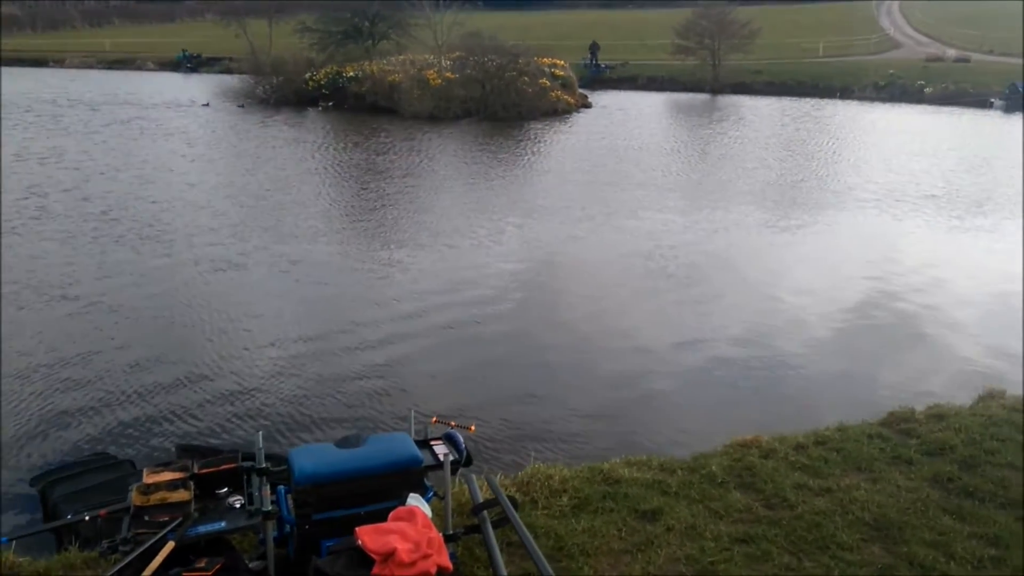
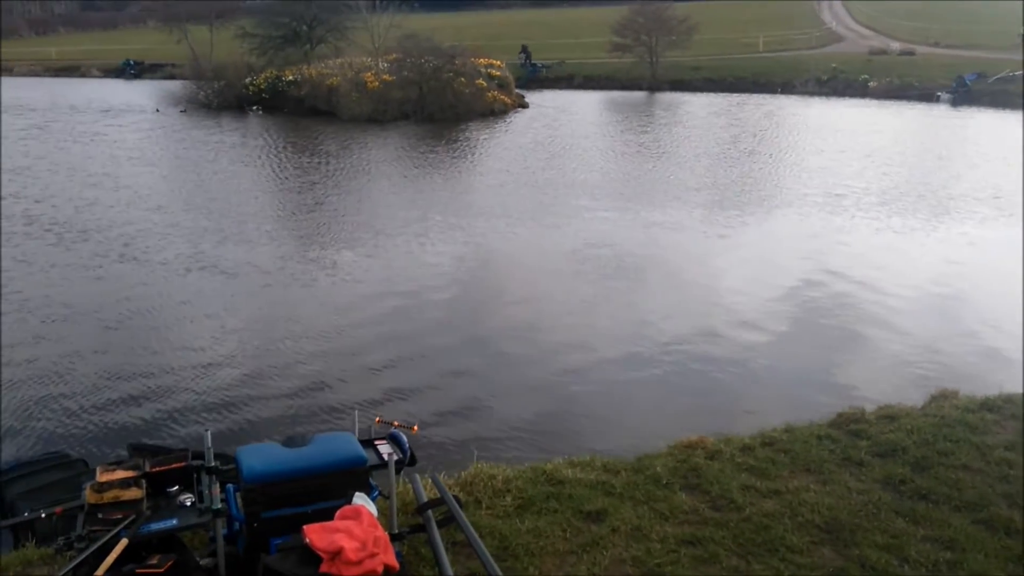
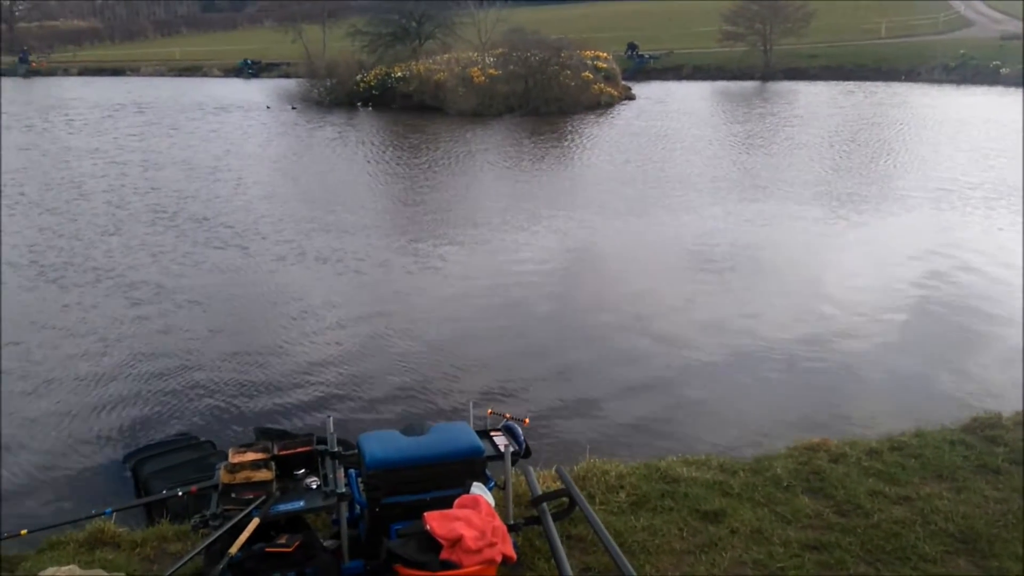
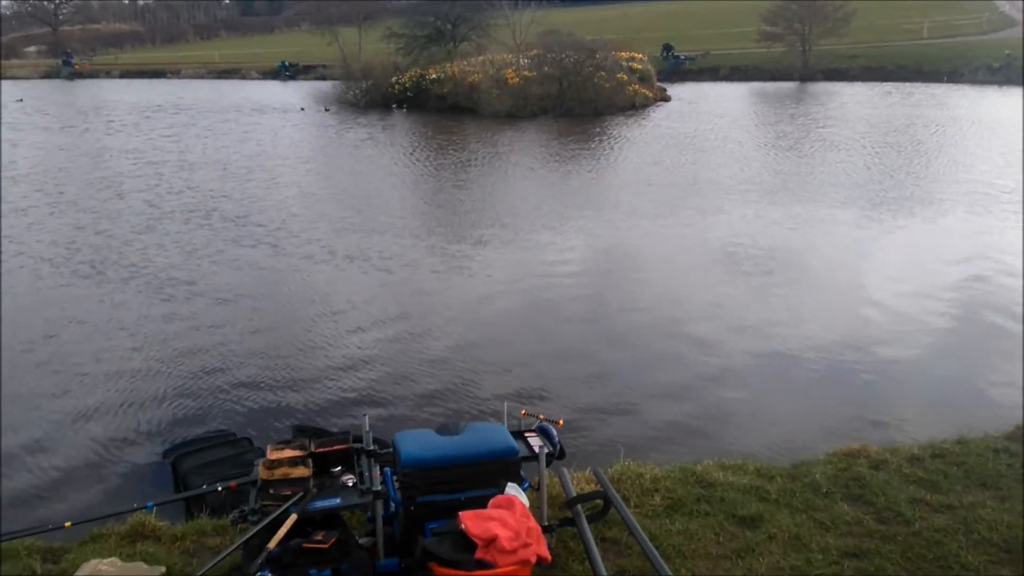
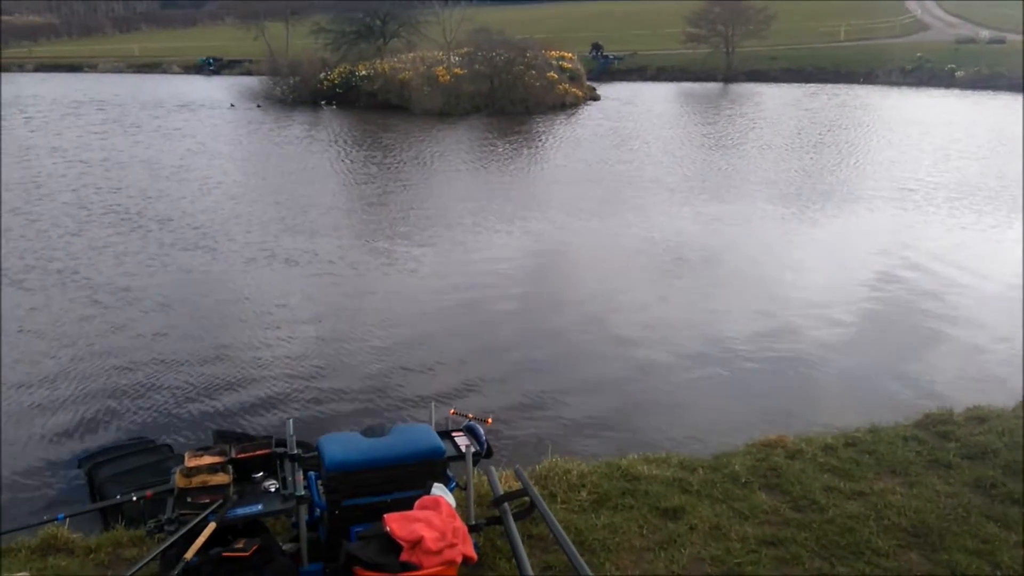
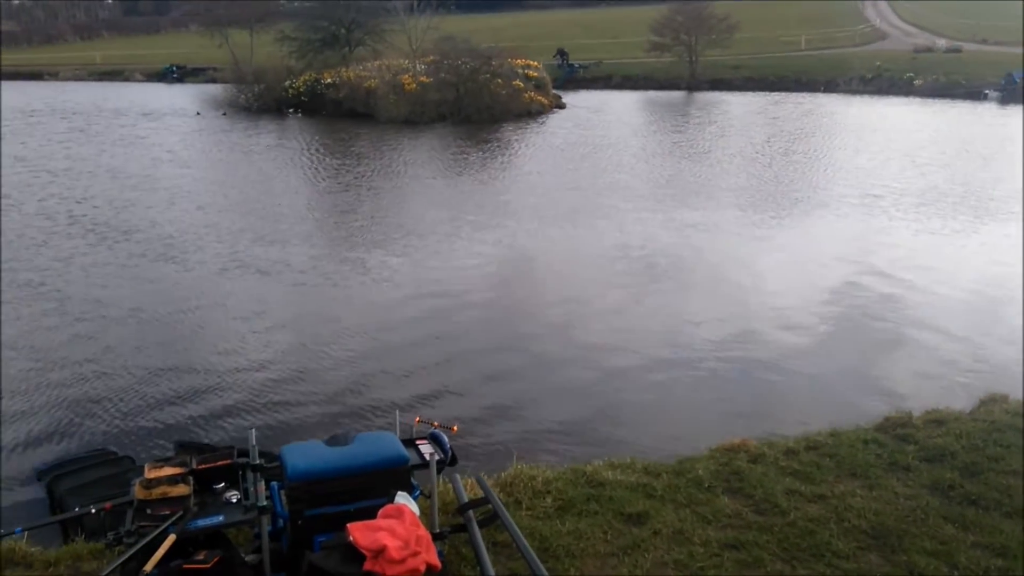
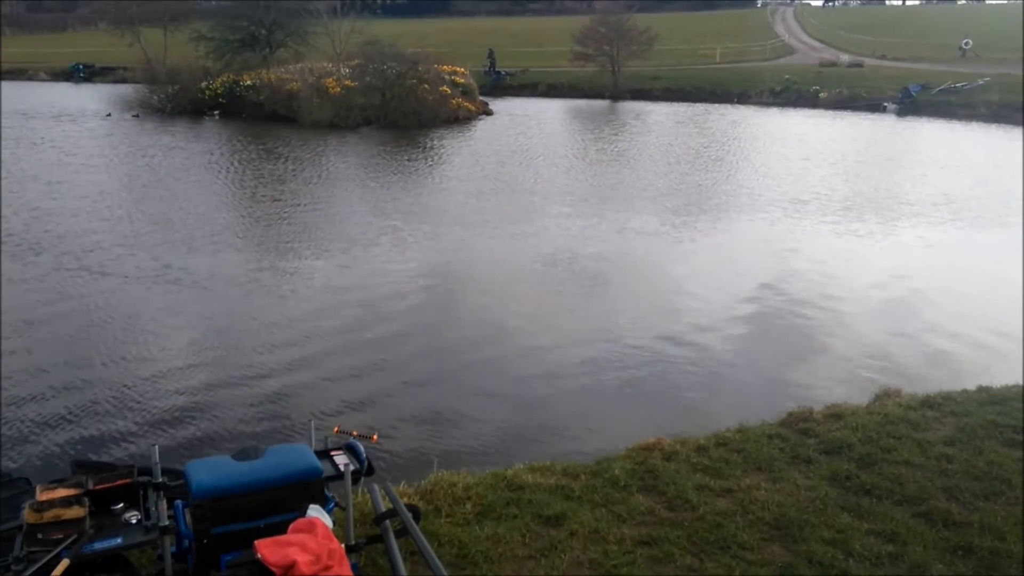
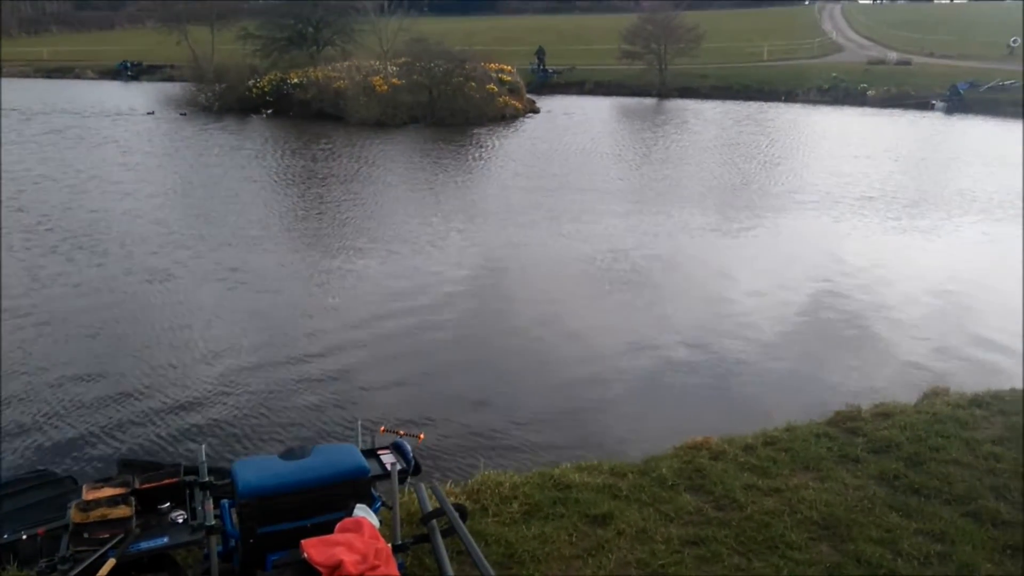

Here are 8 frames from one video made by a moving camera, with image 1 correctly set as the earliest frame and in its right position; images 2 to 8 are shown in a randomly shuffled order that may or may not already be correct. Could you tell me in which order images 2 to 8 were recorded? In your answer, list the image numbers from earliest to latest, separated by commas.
8, 7, 2, 6, 5, 3, 4
